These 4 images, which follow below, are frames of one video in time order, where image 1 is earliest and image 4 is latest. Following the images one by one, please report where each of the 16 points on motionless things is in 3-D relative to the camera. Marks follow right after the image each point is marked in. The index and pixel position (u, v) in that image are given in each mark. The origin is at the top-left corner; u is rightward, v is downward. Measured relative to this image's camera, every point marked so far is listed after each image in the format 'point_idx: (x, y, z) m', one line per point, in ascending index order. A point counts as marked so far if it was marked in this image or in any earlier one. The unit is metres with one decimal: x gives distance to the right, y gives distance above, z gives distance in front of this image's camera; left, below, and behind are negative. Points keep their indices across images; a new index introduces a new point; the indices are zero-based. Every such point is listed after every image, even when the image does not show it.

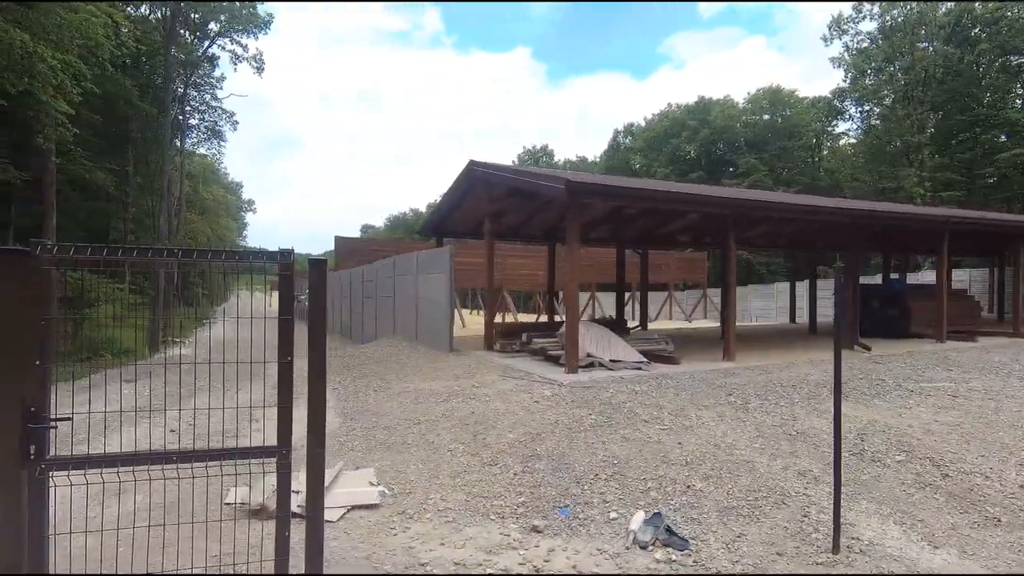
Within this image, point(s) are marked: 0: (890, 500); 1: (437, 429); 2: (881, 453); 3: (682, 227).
0: (+2.5, -1.4, +3.7) m
1: (-0.7, -1.3, +5.0) m
2: (+3.0, -1.3, +4.4) m
3: (+3.9, +1.4, +12.7) m
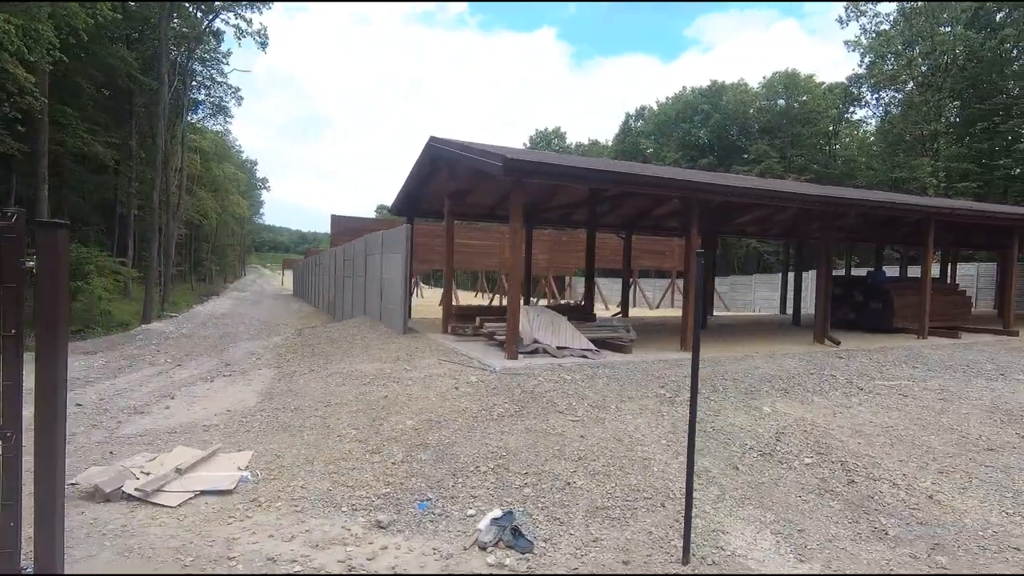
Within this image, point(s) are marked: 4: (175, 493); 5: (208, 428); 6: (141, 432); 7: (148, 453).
0: (+1.7, -1.4, +3.5) m
1: (-1.5, -1.1, +4.9) m
2: (+2.1, -1.3, +4.2) m
3: (+3.3, +1.7, +12.3) m
4: (-2.0, -1.2, +3.3) m
5: (-2.6, -1.2, +4.7) m
6: (-3.0, -1.2, +4.4) m
7: (-2.5, -1.1, +3.8) m
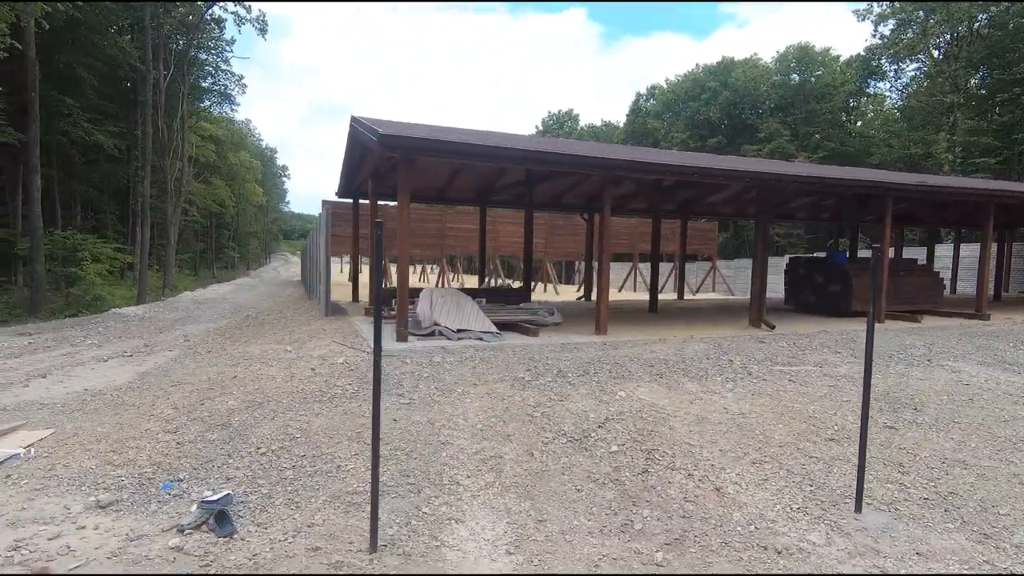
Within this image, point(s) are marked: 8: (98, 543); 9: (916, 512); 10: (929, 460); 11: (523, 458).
0: (+0.2, -1.2, +3.3) m
1: (-2.9, -0.9, +4.8) m
2: (+0.7, -1.1, +4.0) m
3: (+2.3, +2.1, +11.9) m
4: (-3.5, -1.1, +3.3) m
5: (-4.0, -1.0, +4.8) m
6: (-4.4, -1.0, +4.5) m
7: (-4.0, -1.0, +3.9) m
8: (-2.0, -1.2, +2.7) m
9: (+2.3, -1.3, +3.2) m
10: (+2.9, -1.2, +3.8) m
11: (+0.1, -1.1, +3.7) m
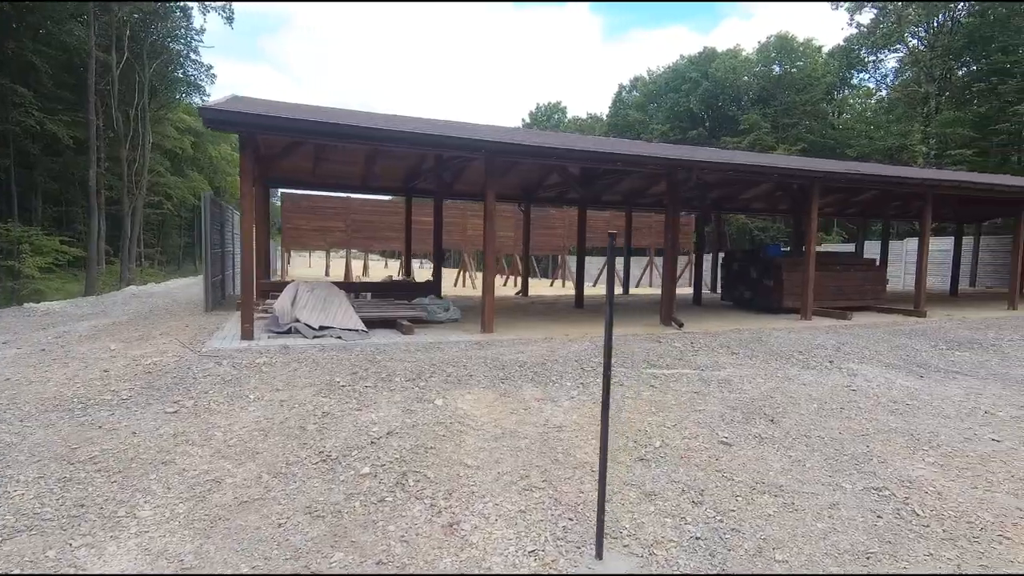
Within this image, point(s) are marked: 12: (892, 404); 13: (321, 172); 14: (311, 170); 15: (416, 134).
0: (-1.4, -1.2, +2.7) m
1: (-4.5, -0.9, +4.2) m
2: (-0.9, -1.0, +3.4) m
3: (+0.8, +2.2, +11.3) m
4: (-5.1, -1.0, +2.7) m
5: (-5.6, -0.9, +4.2) m
6: (-6.0, -0.9, +3.9) m
7: (-5.6, -0.9, +3.3) m
8: (-3.6, -1.2, +2.1) m
9: (+0.7, -1.2, +2.6) m
10: (+1.3, -1.2, +3.2) m
11: (-1.5, -1.1, +3.1) m
12: (+3.3, -1.0, +4.8) m
13: (-3.6, +2.2, +10.4) m
14: (-3.7, +2.2, +10.1) m
15: (-1.3, +2.1, +7.5) m
